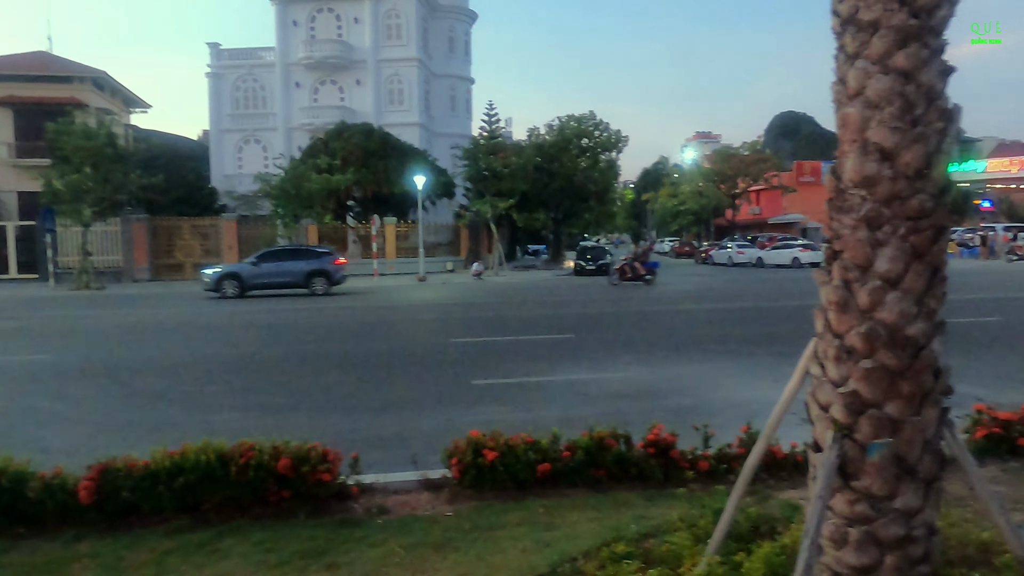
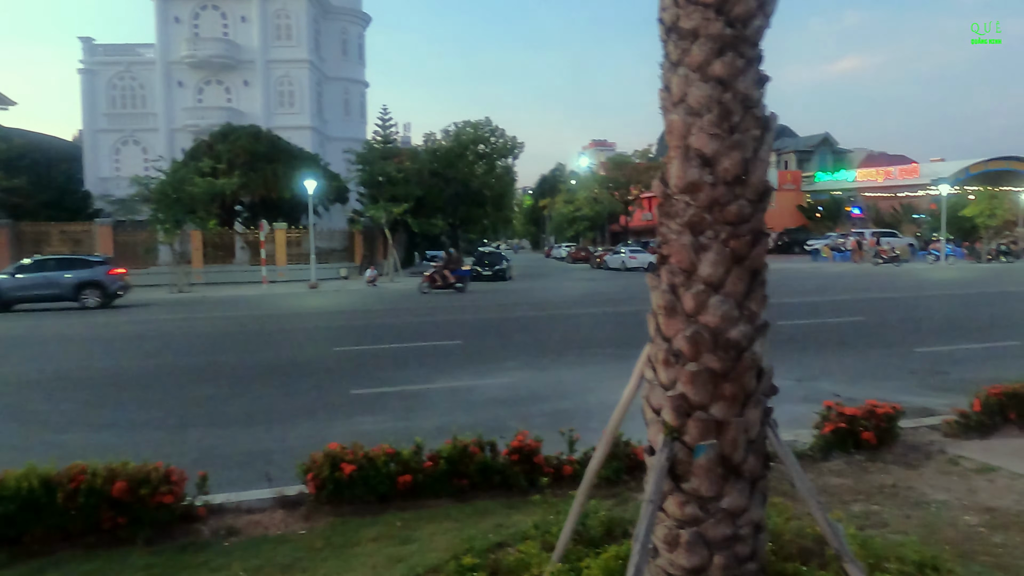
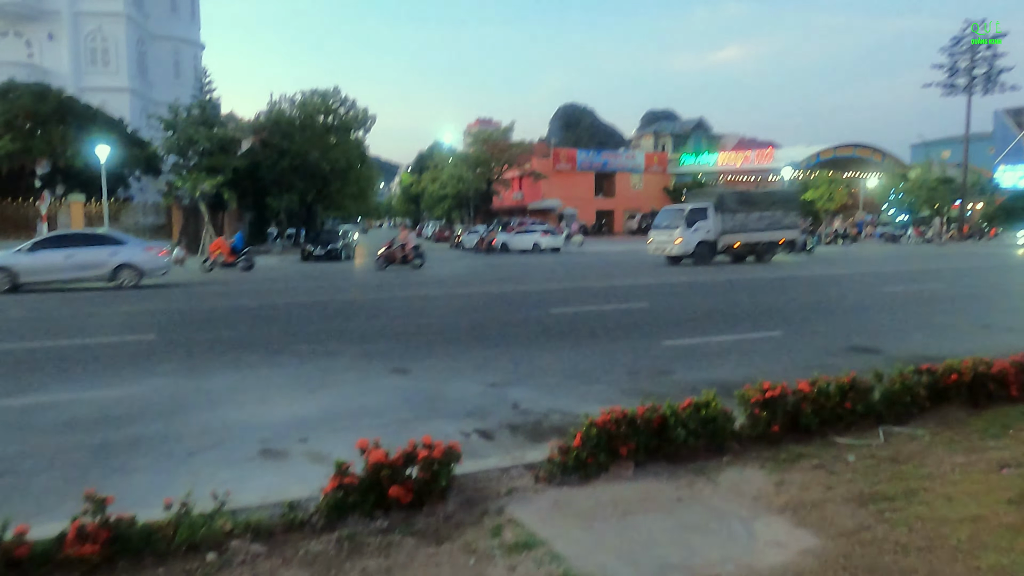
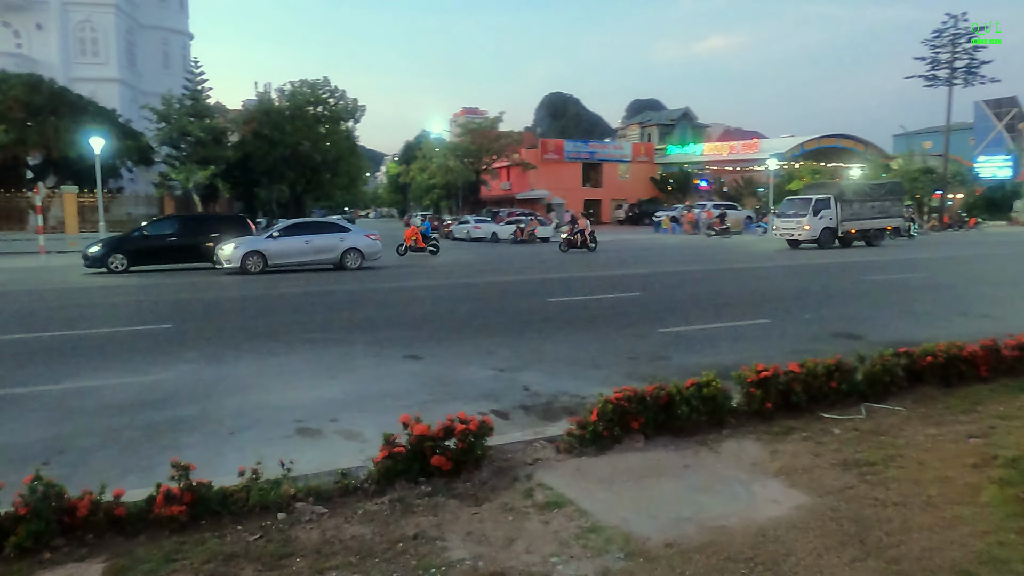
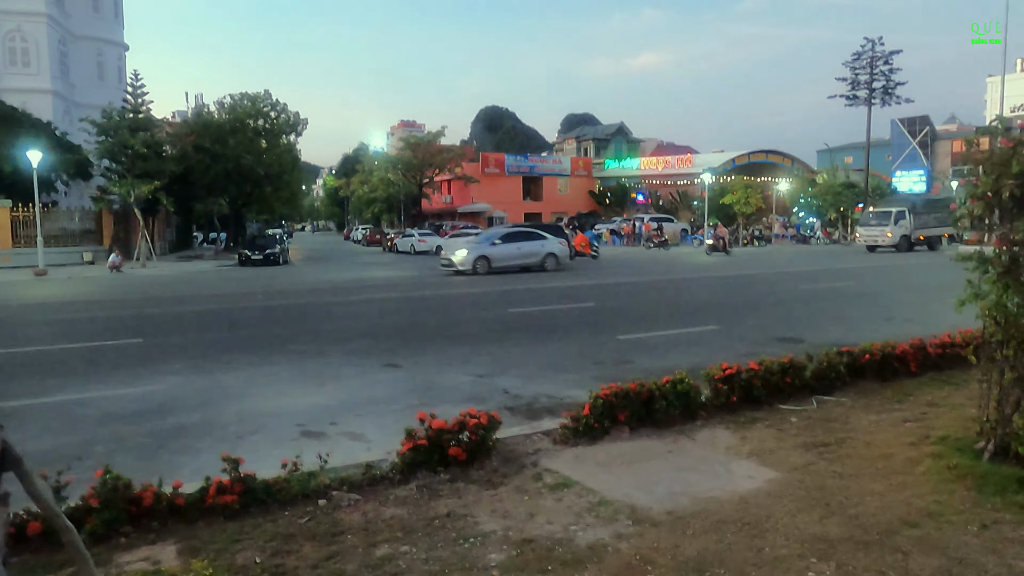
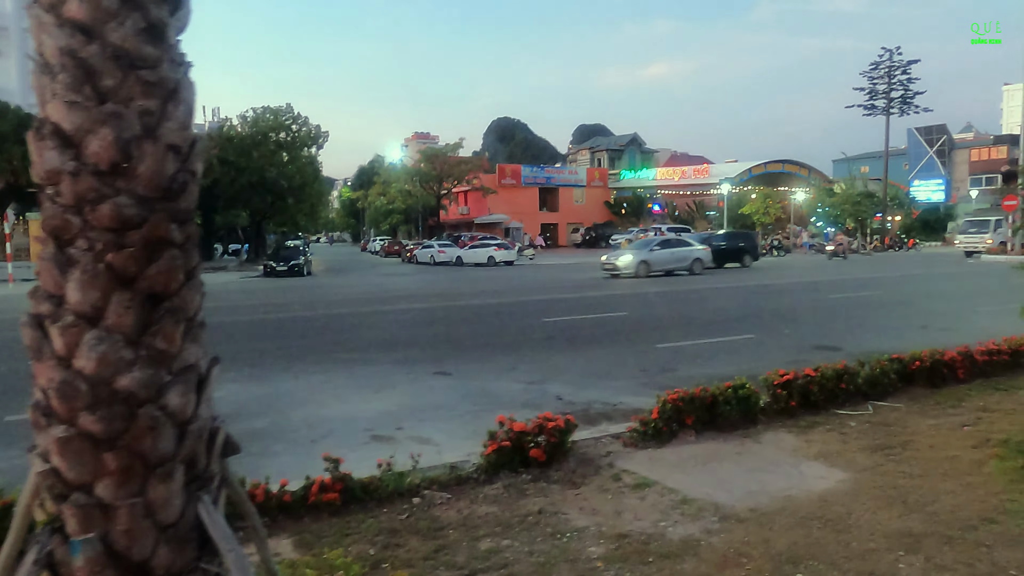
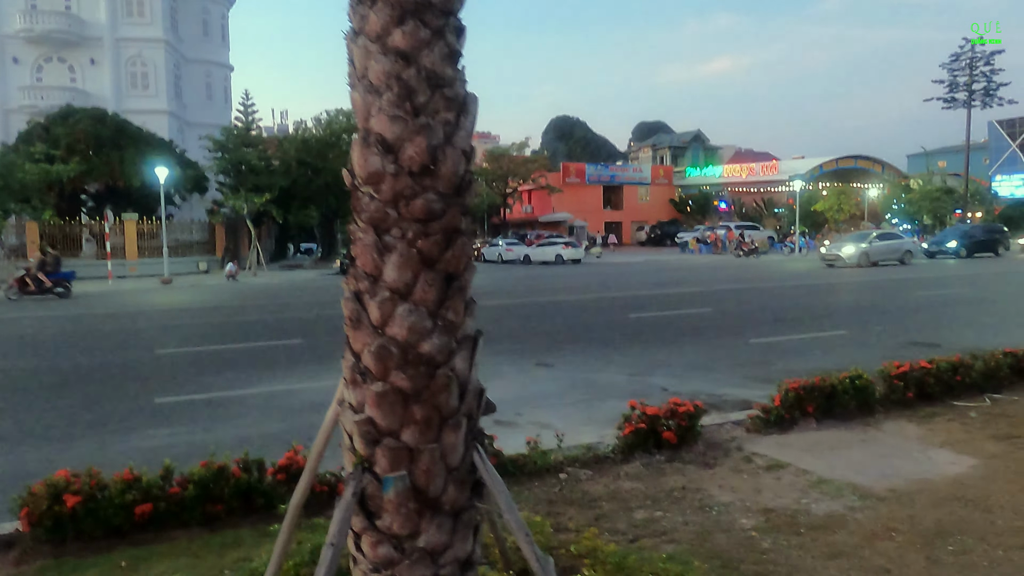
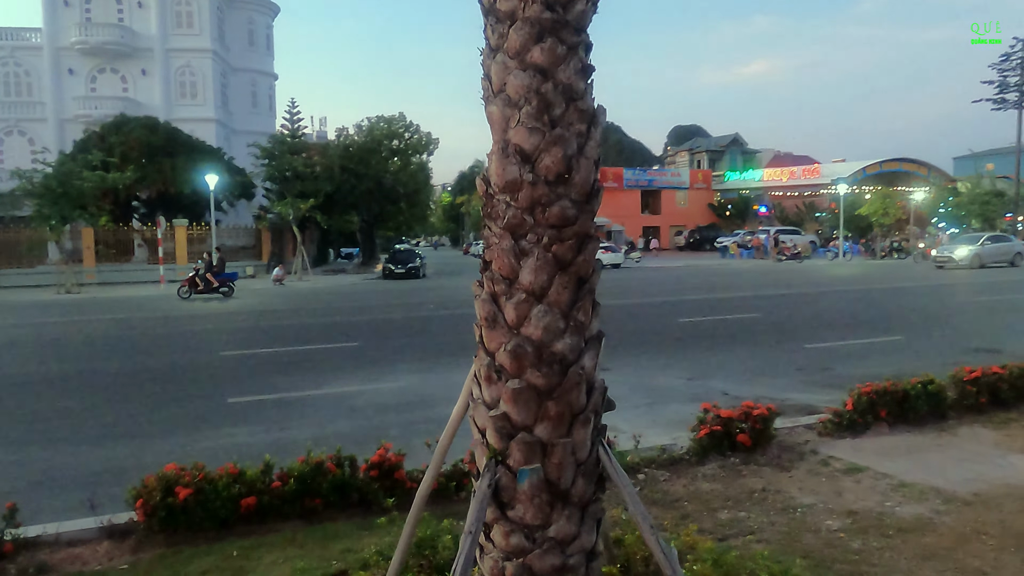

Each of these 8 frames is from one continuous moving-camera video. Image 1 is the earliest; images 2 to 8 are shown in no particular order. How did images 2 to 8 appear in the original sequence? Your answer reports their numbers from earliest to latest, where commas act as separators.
2, 8, 7, 6, 5, 4, 3
